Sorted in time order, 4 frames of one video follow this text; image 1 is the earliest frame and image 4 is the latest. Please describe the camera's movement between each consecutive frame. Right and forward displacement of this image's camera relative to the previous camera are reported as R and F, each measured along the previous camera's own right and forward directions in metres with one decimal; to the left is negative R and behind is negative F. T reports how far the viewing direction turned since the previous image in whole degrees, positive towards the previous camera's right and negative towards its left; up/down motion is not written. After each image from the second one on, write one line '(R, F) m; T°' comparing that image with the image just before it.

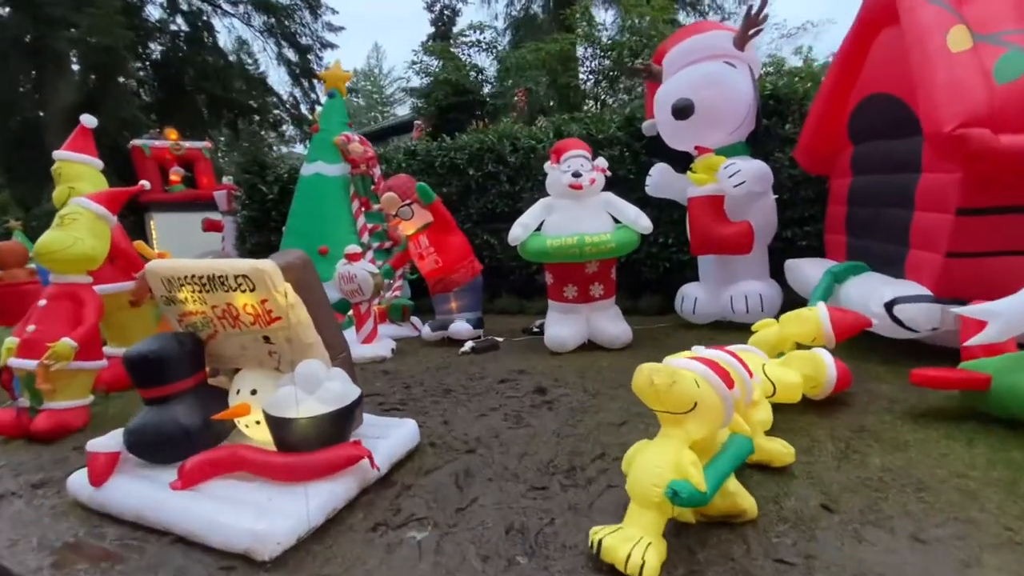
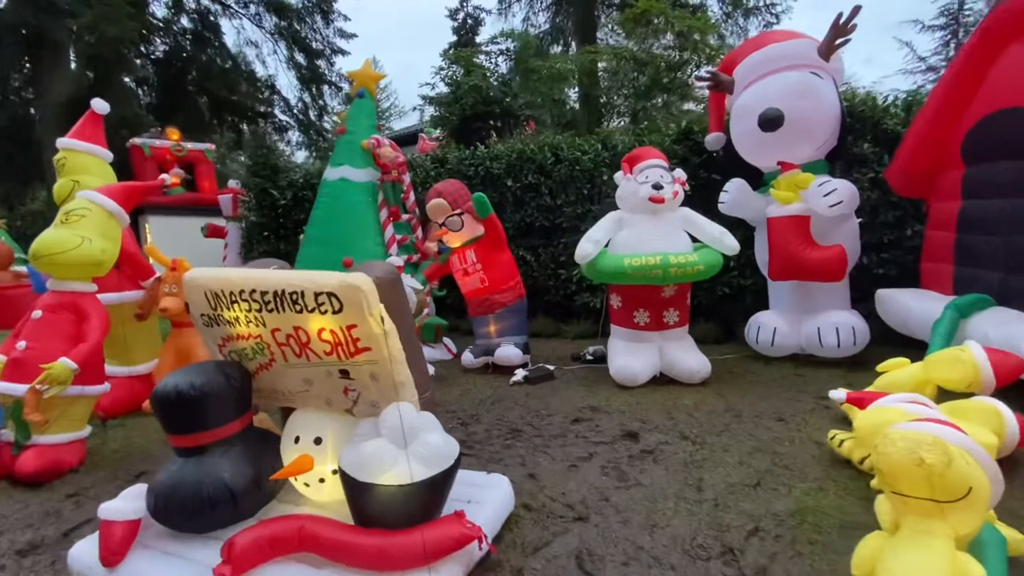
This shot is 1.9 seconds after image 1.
(-0.7, +0.6) m; +2°
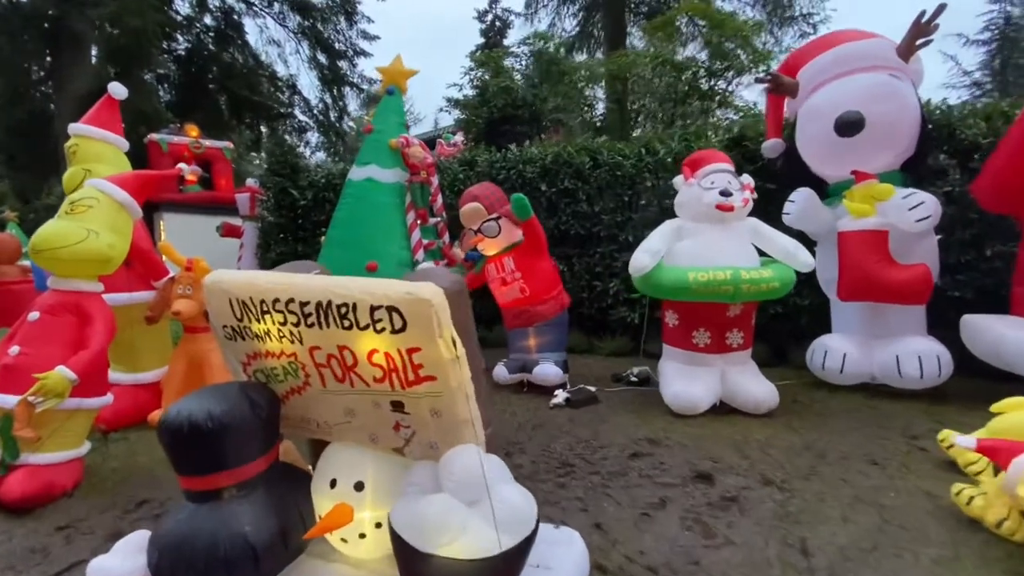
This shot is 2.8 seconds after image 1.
(-0.3, +0.4) m; -1°
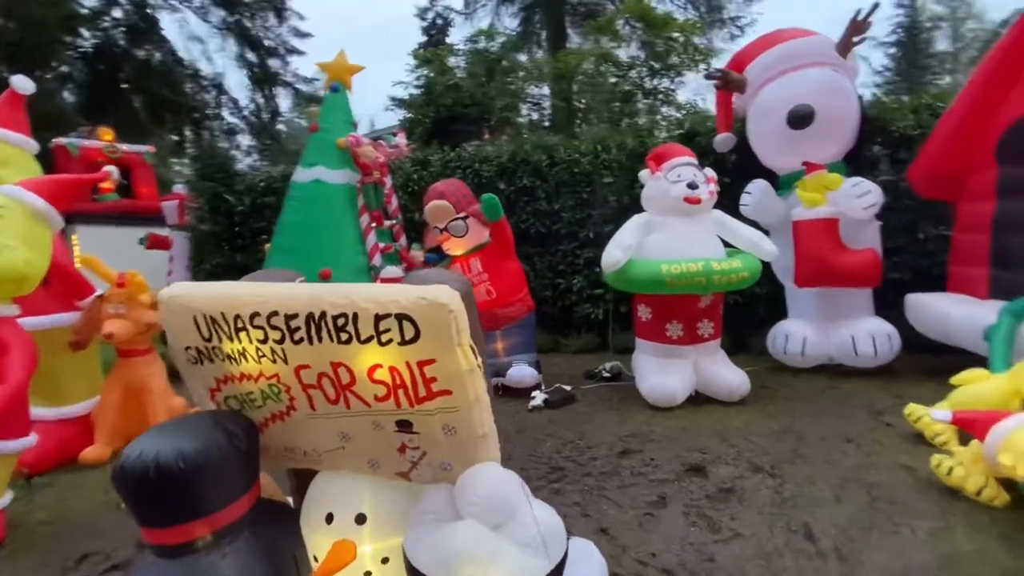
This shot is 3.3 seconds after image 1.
(-0.2, +0.1) m; +6°
